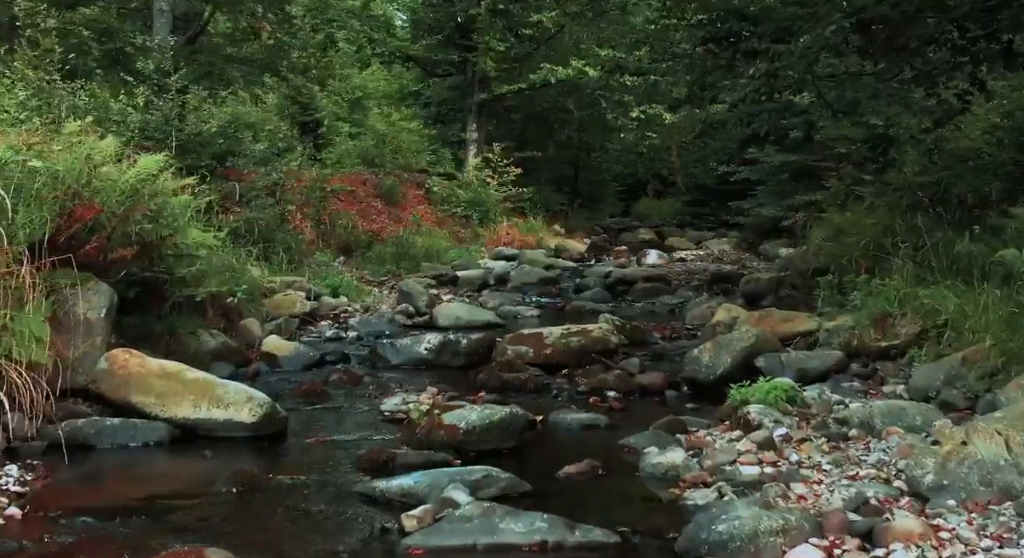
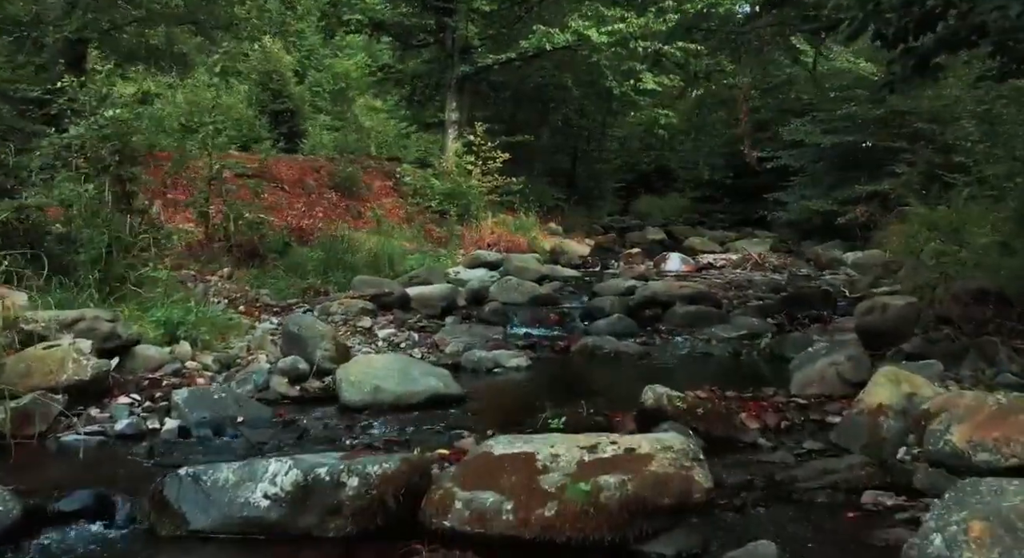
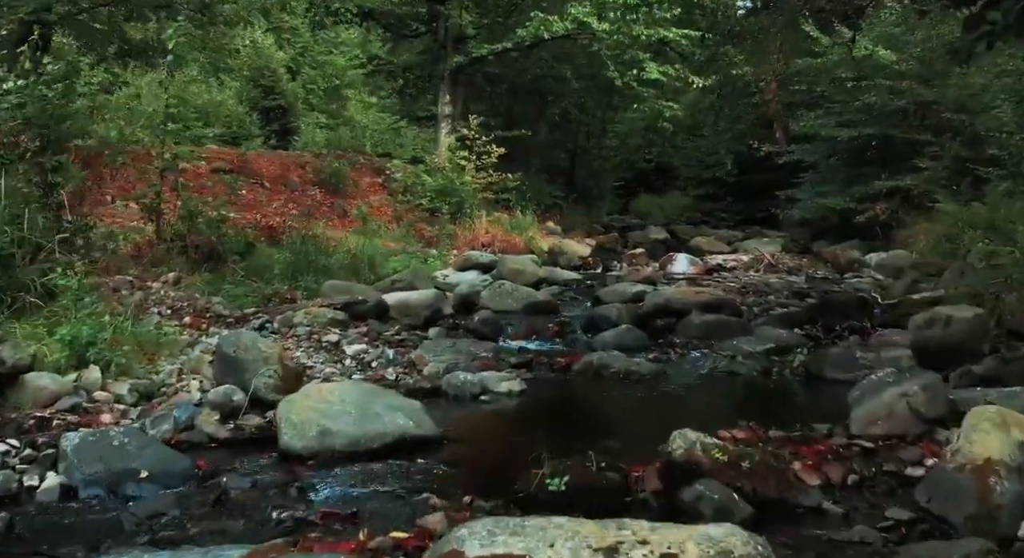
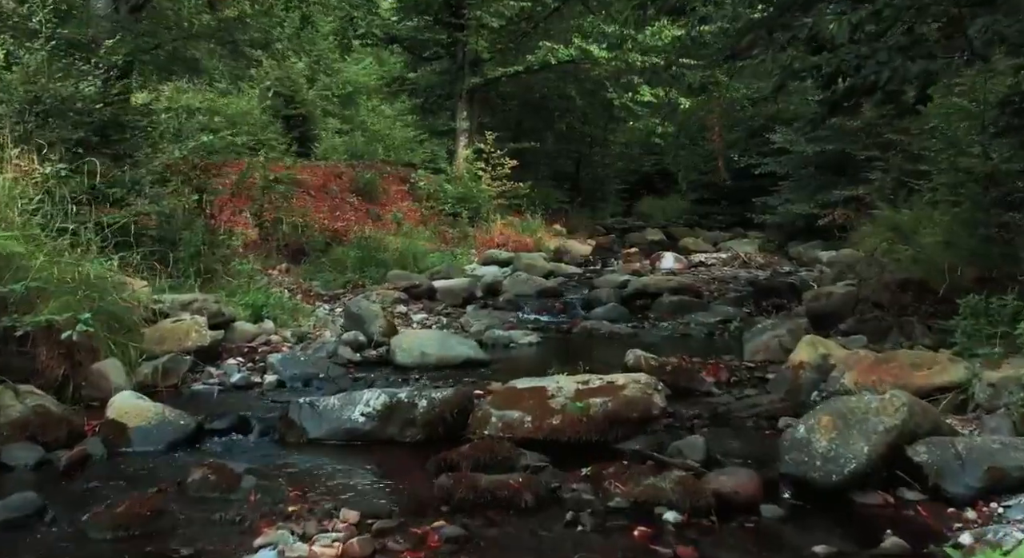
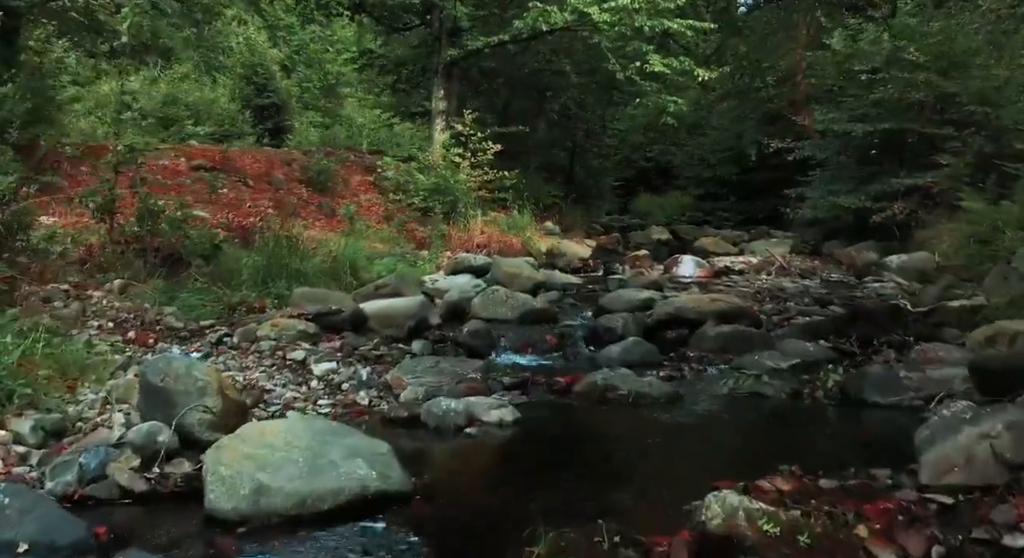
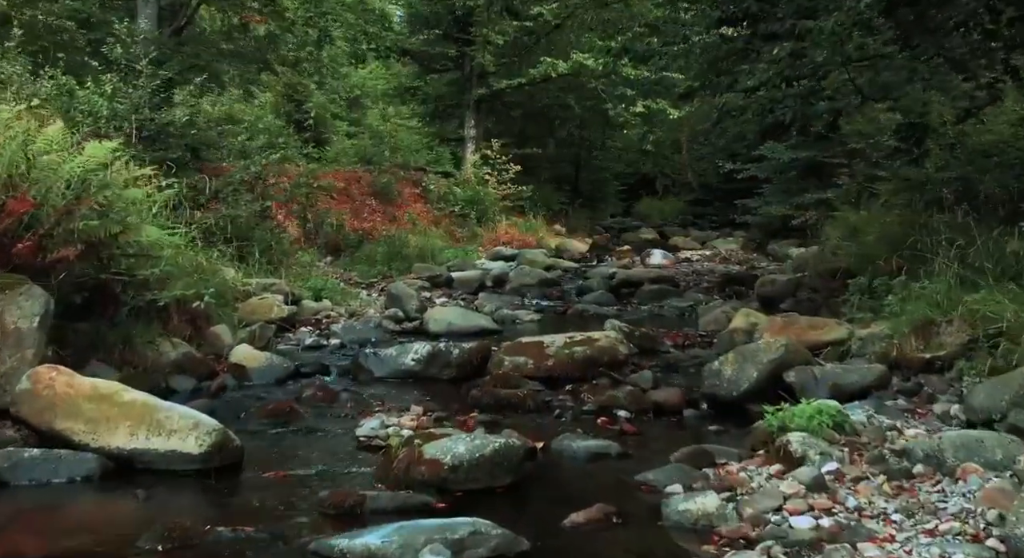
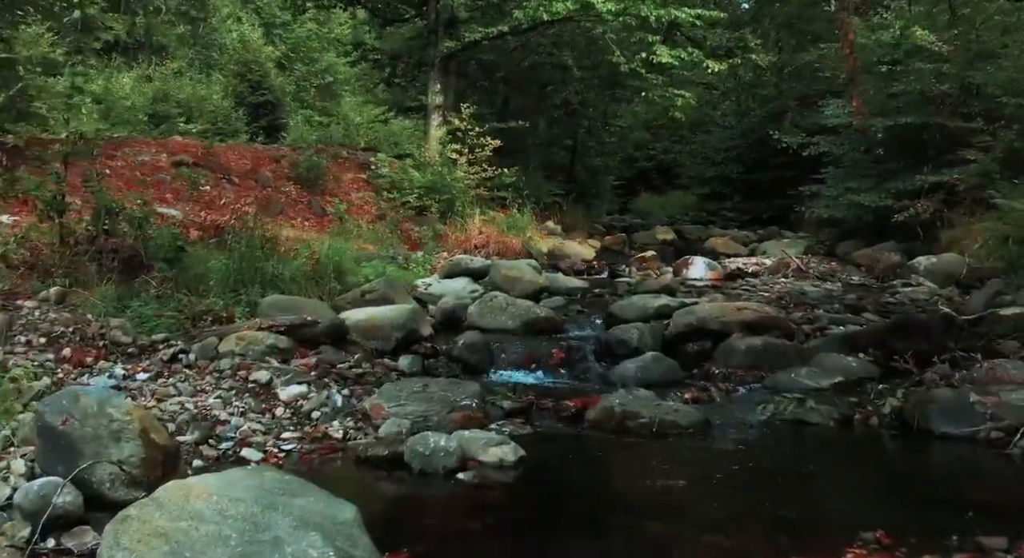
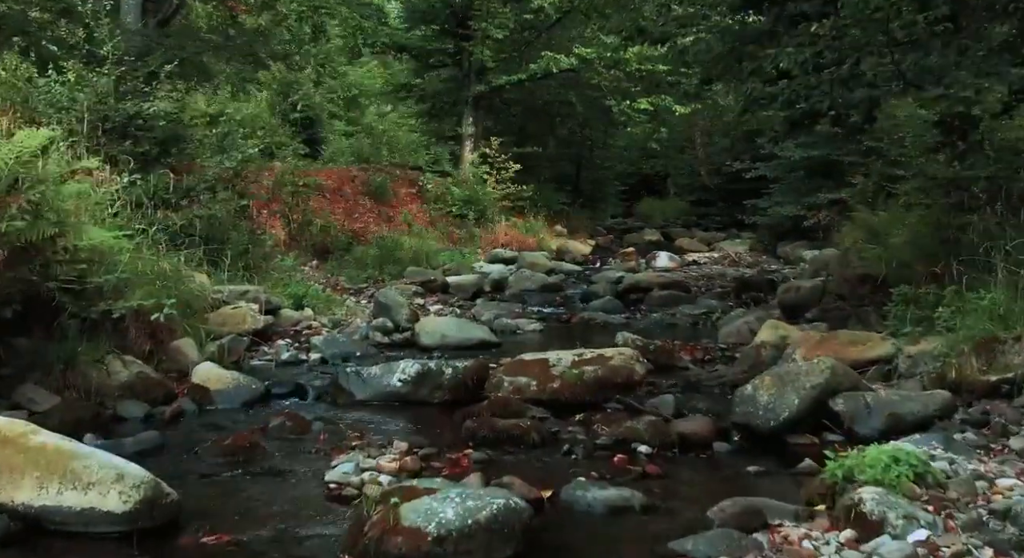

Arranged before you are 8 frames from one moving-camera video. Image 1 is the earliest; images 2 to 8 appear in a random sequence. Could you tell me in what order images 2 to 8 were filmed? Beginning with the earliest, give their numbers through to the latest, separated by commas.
6, 8, 4, 2, 3, 5, 7
